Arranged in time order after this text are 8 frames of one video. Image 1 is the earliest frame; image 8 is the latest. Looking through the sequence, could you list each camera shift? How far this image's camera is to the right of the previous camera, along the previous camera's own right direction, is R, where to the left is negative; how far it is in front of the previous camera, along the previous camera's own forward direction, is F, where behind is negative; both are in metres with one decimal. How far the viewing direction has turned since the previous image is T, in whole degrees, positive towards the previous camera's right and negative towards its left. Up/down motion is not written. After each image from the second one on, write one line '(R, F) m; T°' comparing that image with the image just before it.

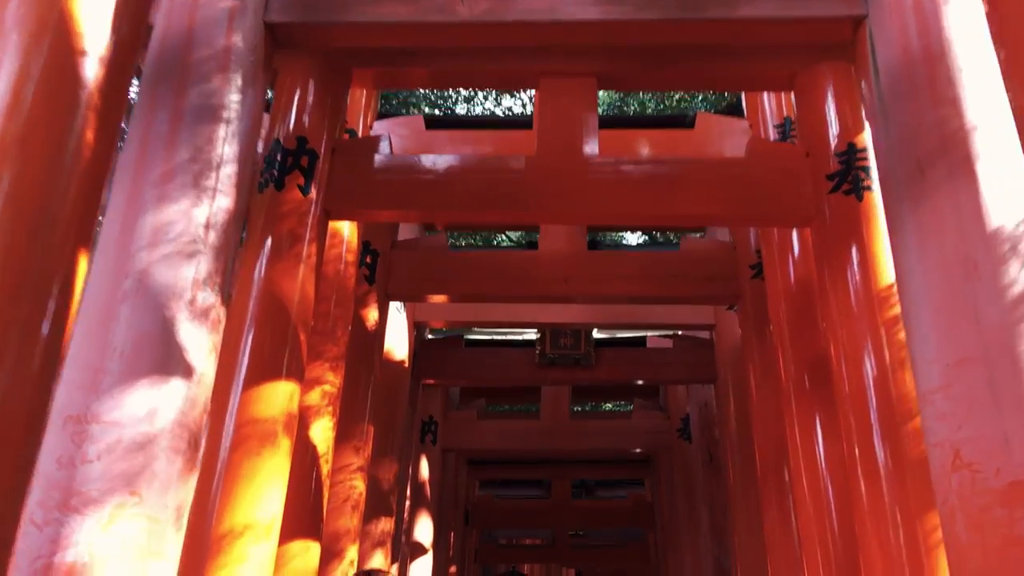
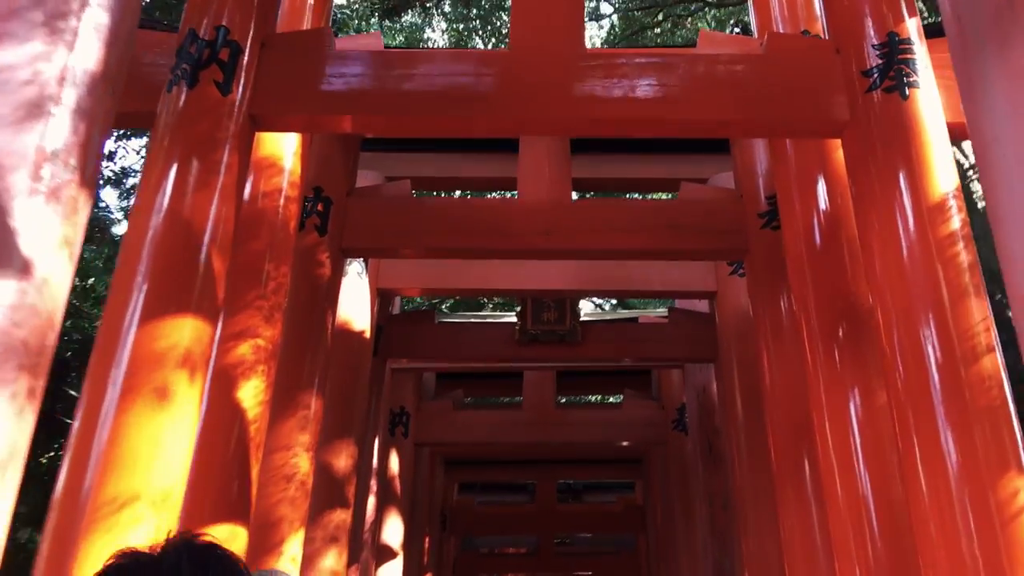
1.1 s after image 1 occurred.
(+0.1, +0.6) m; +1°
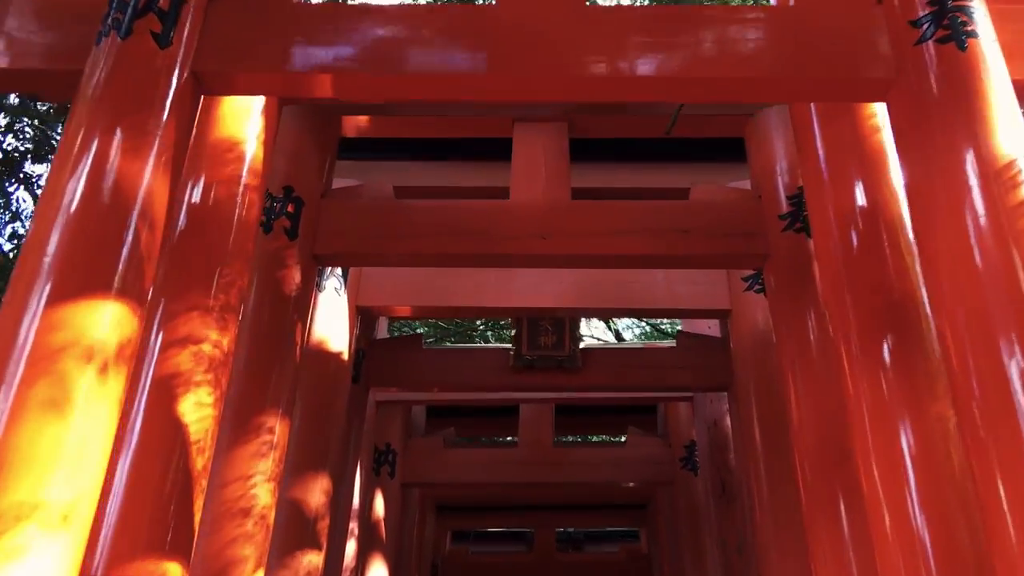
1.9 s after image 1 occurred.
(0.0, +0.4) m; 0°
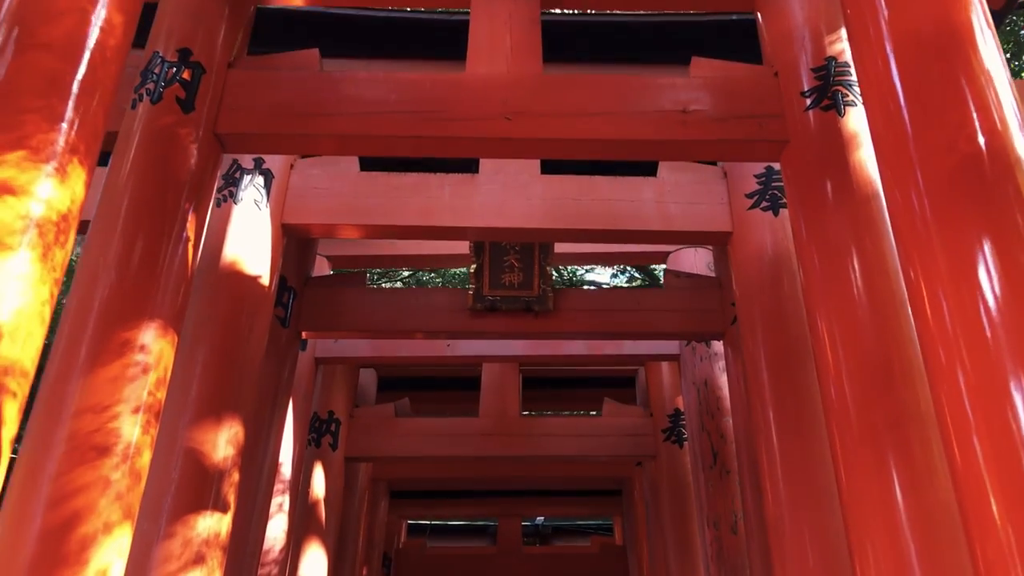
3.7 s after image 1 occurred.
(0.0, +0.7) m; +2°
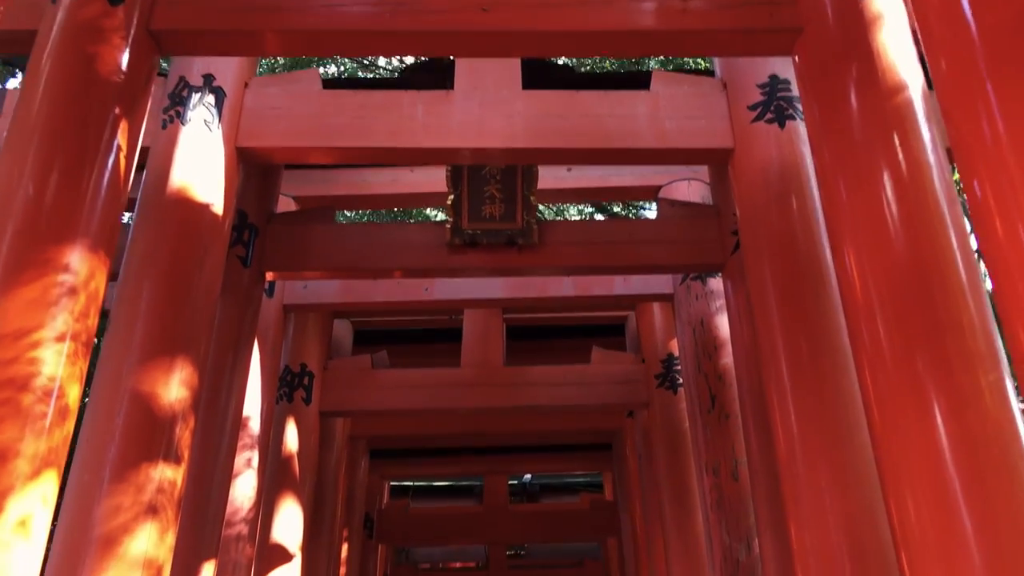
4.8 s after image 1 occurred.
(0.0, +0.3) m; +1°
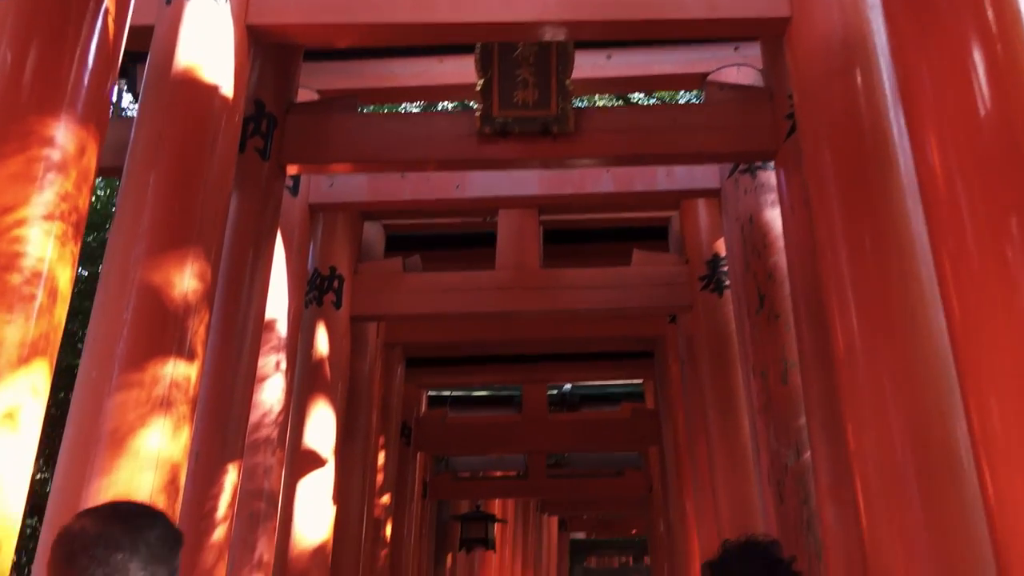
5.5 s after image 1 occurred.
(0.0, +0.2) m; -3°
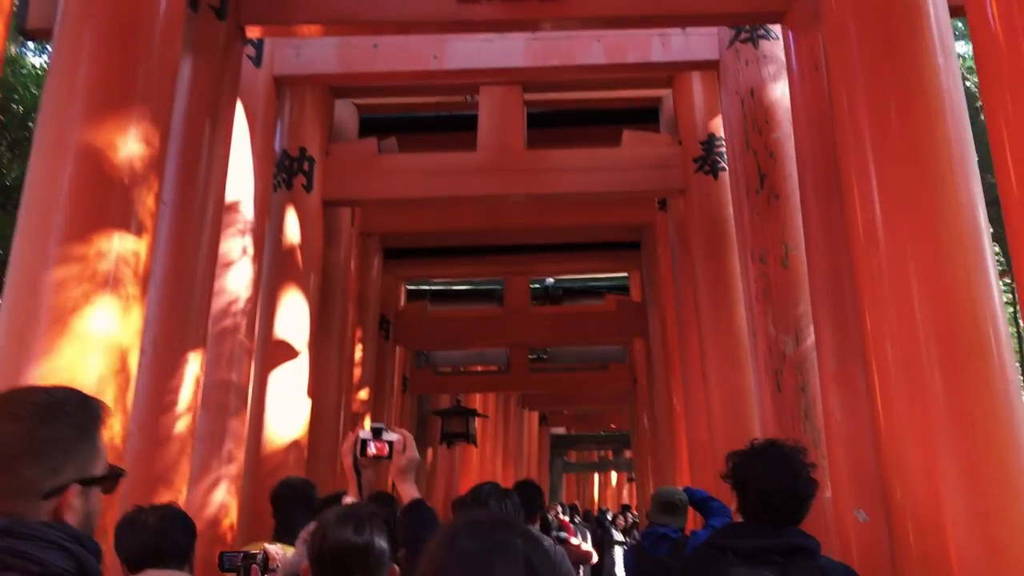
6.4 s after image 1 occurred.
(0.0, +0.2) m; +1°
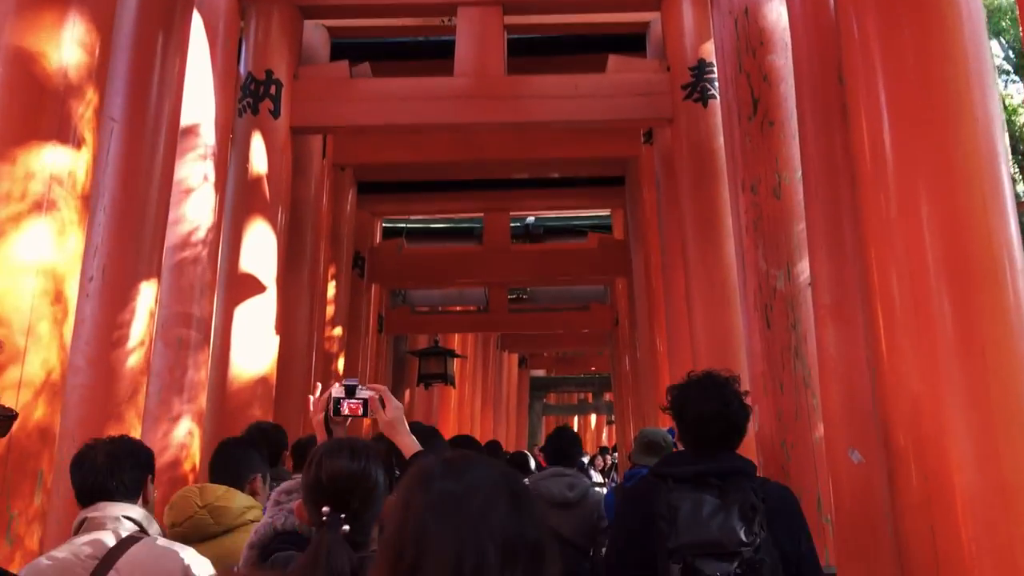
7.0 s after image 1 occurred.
(0.0, +0.2) m; +1°
